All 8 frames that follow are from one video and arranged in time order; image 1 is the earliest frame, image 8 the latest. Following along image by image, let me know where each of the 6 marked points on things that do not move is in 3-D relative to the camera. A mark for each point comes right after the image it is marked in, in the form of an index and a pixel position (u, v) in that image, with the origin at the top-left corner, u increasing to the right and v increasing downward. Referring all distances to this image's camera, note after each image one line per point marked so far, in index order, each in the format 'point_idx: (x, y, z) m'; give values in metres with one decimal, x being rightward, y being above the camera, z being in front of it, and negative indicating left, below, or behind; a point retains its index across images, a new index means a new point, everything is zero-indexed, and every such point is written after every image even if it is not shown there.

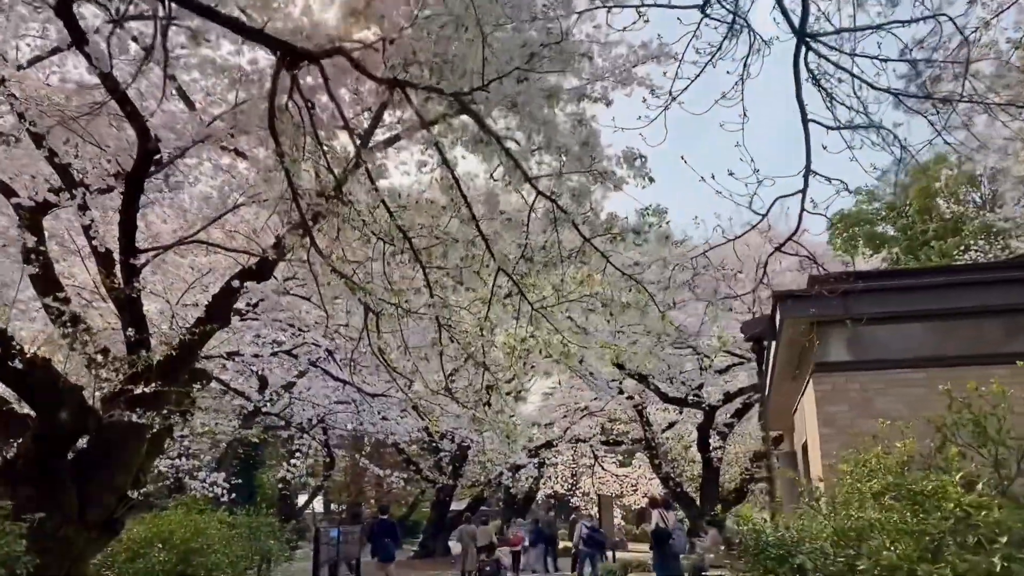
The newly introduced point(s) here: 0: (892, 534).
0: (+1.8, -1.2, +4.0) m
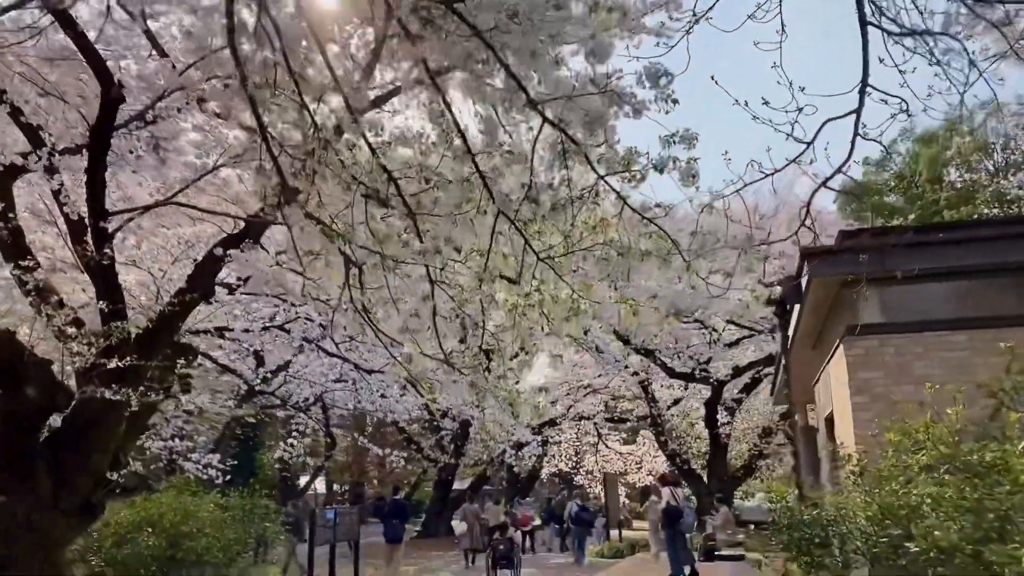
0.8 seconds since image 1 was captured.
0: (+1.8, -0.9, +3.5) m
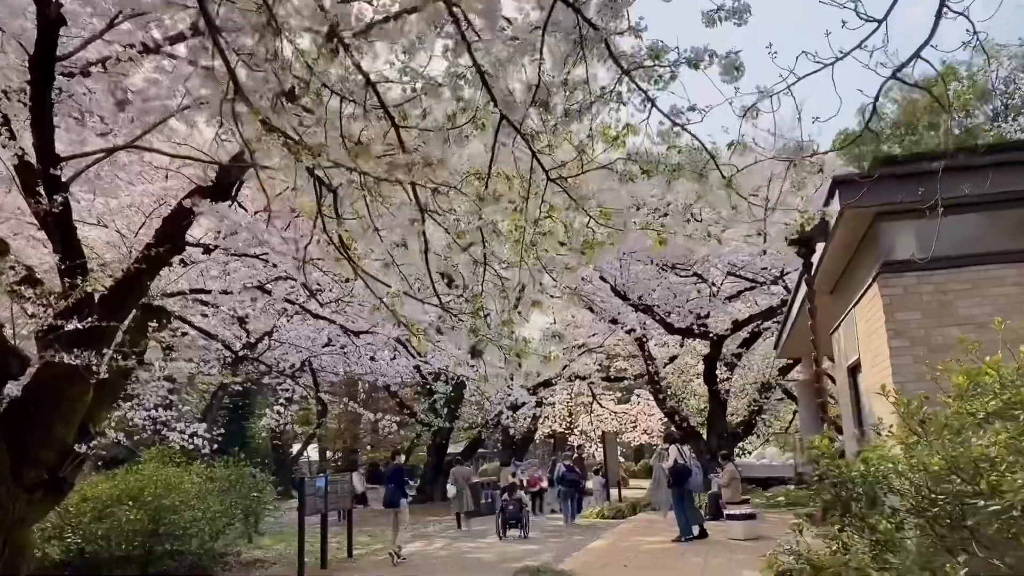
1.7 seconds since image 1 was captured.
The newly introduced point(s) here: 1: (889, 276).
0: (+1.8, -0.6, +3.0) m
1: (+2.2, +0.1, +5.0) m
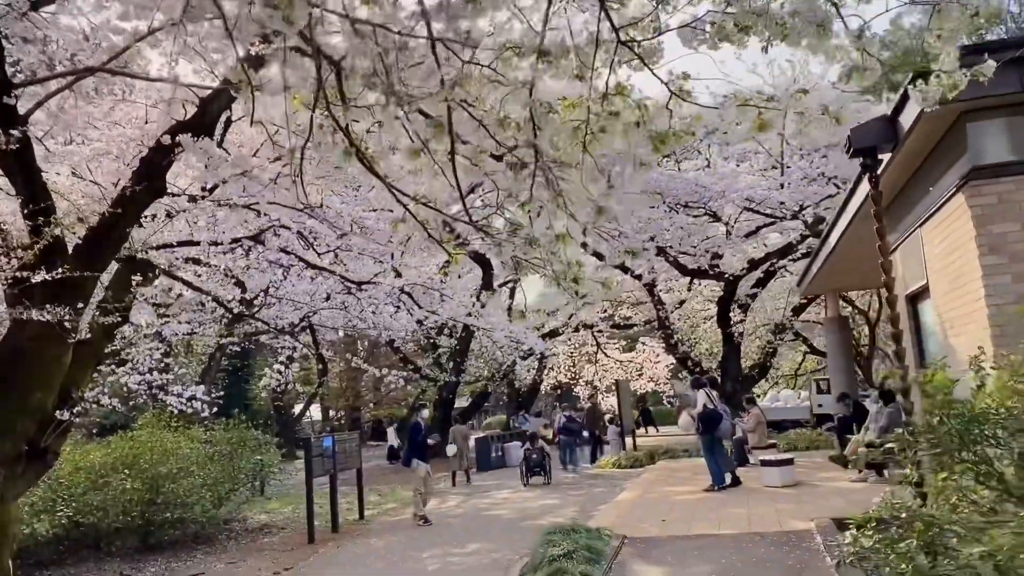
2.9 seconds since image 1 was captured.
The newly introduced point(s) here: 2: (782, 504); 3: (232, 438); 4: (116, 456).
0: (+2.0, -0.3, +2.4) m
1: (+2.4, +0.5, +4.4) m
2: (+2.2, -1.8, +6.9) m
3: (-3.4, -1.8, +10.3) m
4: (-4.0, -1.7, +8.7) m
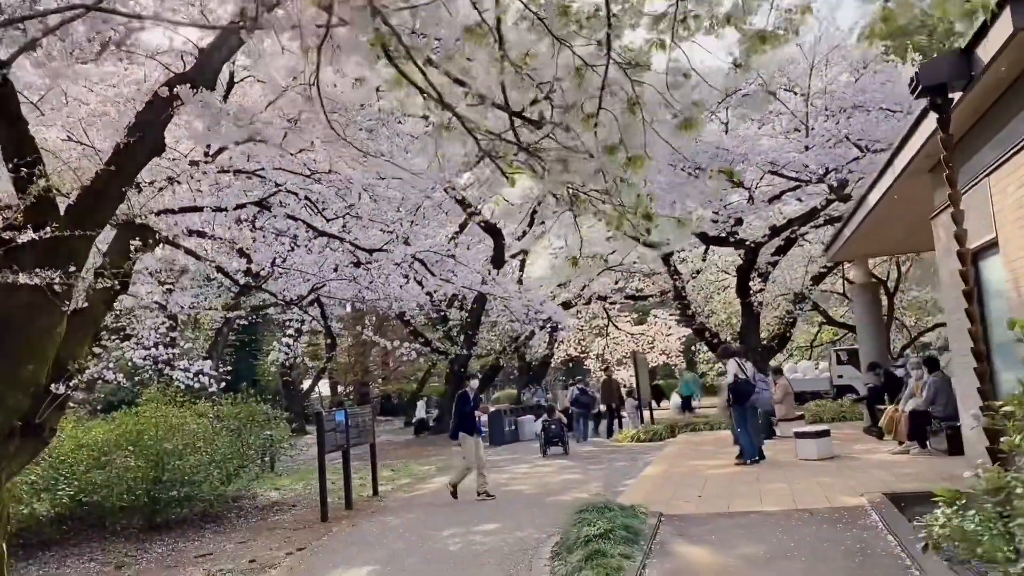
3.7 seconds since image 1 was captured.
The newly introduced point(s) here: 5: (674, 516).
0: (+2.2, -0.1, +2.0) m
1: (+2.5, +0.8, +3.9) m
2: (+2.4, -1.5, +6.5) m
3: (-3.2, -1.5, +10.0) m
4: (-3.8, -1.4, +8.3) m
5: (+1.0, -1.5, +5.4) m
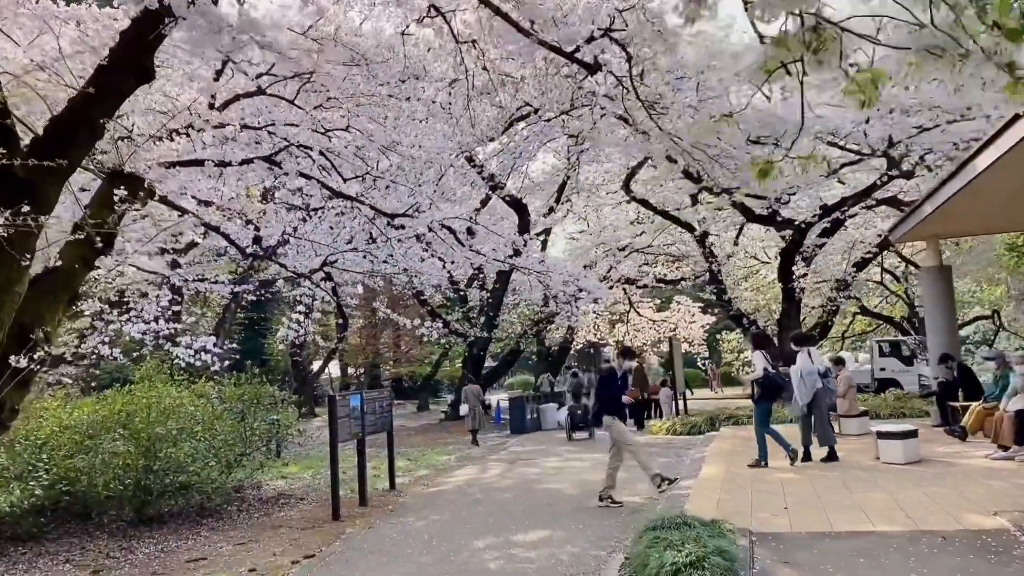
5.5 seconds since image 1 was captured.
0: (+2.4, 0.0, +0.9) m
1: (+2.8, +0.9, +2.9) m
2: (+2.7, -1.3, +5.5) m
3: (-2.8, -1.1, +9.0) m
4: (-3.5, -1.1, +7.4) m
5: (+1.3, -1.3, +4.4) m
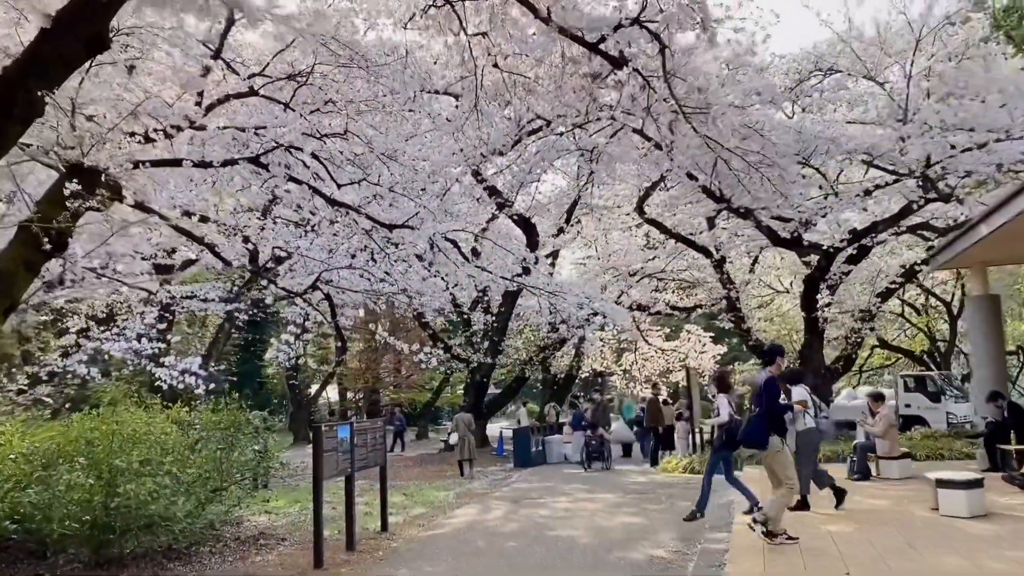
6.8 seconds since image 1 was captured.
0: (+2.5, 0.0, +0.1) m
1: (+2.9, +0.8, +2.1) m
2: (+2.8, -1.5, +4.7) m
3: (-2.8, -1.3, +8.2) m
4: (-3.5, -1.2, +6.6) m
5: (+1.4, -1.4, +3.6) m
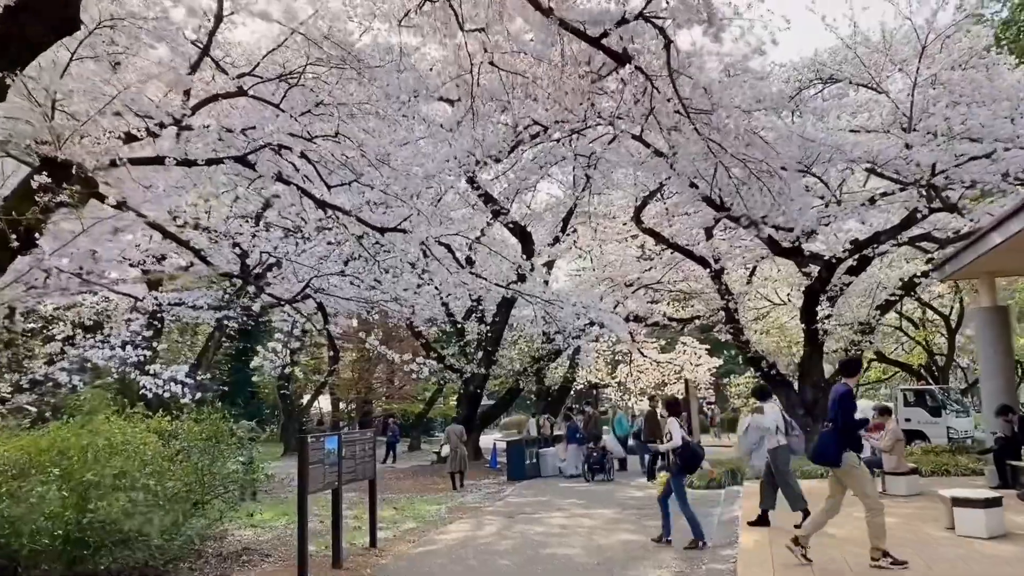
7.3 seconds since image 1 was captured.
0: (+2.5, 0.0, -0.1) m
1: (+2.9, +0.8, +1.8) m
2: (+2.7, -1.5, +4.4) m
3: (-2.8, -1.3, +7.9) m
4: (-3.5, -1.2, +6.2) m
5: (+1.4, -1.4, +3.3) m
